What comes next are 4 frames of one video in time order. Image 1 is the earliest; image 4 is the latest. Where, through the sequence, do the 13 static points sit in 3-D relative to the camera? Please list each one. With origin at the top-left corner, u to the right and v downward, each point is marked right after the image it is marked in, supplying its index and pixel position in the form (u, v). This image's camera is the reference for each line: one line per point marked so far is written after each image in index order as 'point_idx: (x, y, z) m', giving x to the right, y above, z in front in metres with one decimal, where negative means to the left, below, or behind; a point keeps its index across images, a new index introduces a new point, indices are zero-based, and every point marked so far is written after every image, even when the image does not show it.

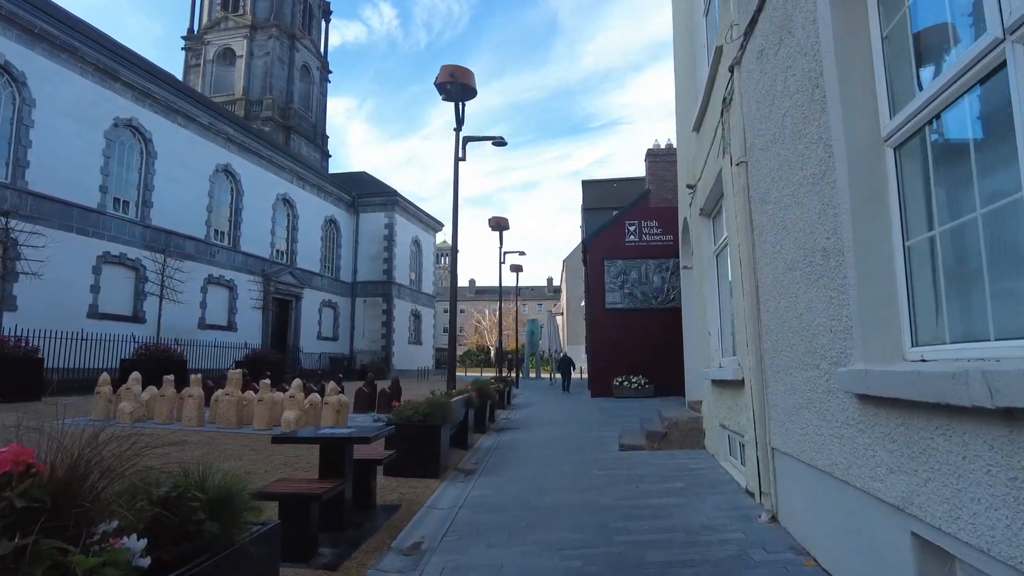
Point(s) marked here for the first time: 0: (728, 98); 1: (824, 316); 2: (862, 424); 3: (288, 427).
0: (+1.9, +1.6, +5.7) m
1: (+1.6, -0.1, +3.4) m
2: (+1.6, -0.6, +3.0) m
3: (-3.8, -2.4, +11.3) m
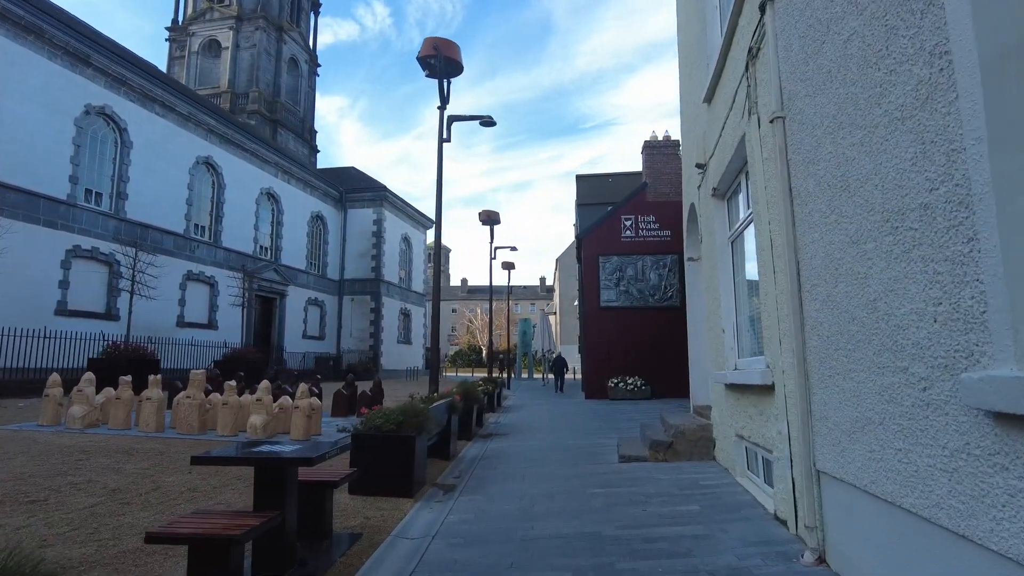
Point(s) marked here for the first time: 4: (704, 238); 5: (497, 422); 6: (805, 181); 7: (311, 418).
0: (+1.8, +1.7, +4.8) m
1: (+1.5, 0.0, +2.4) m
2: (+1.5, -0.5, +2.0) m
3: (-4.0, -2.3, +10.3) m
4: (+2.4, +0.6, +8.2) m
5: (-0.3, -2.8, +13.9) m
6: (+1.7, +0.6, +3.9) m
7: (-3.2, -2.1, +10.6) m
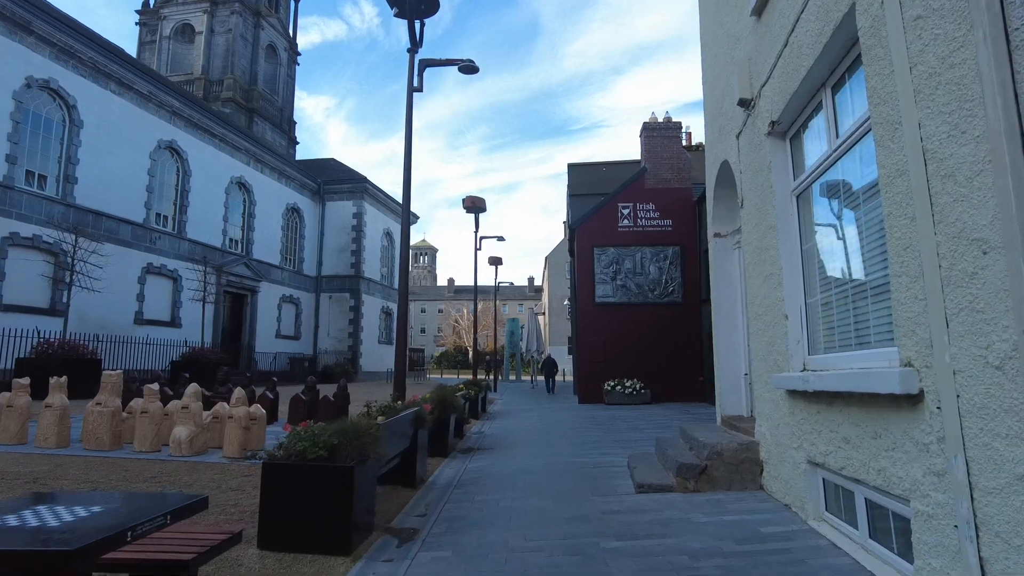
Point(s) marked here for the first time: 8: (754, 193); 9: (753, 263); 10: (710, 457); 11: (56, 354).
0: (+1.7, +1.9, +2.9) m
1: (+1.5, +0.2, +0.5) m
2: (+1.4, -0.3, +0.1) m
3: (-4.2, -2.0, +8.3) m
4: (+2.2, +0.8, +6.3) m
5: (-0.6, -2.6, +12.0) m
6: (+1.6, +0.9, +2.0) m
7: (-3.4, -1.8, +8.6) m
8: (+2.2, +0.9, +5.9) m
9: (+2.2, +0.2, +6.1) m
10: (+1.8, -1.5, +6.1) m
11: (-10.7, -1.5, +15.7) m
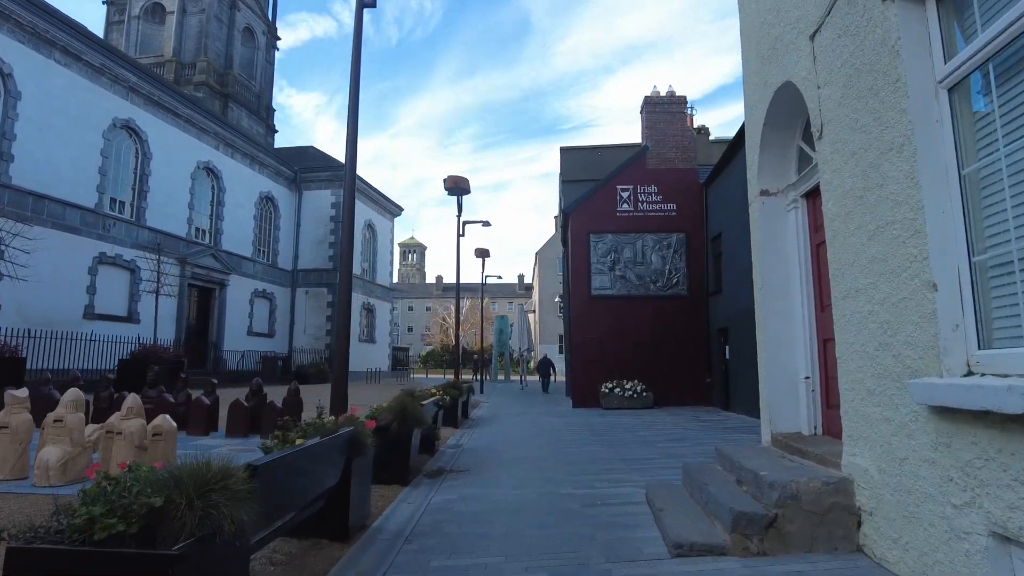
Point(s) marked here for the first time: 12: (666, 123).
0: (+1.6, +2.2, +0.9) m
1: (+1.4, +0.4, -1.5) m
2: (+1.4, 0.0, -1.9) m
3: (-4.4, -1.8, +6.2) m
4: (+2.1, +1.1, +4.3) m
5: (-0.8, -2.3, +9.9) m
6: (+1.5, +1.1, -0.1) m
7: (-3.6, -1.6, +6.5) m
8: (+2.0, +1.1, +3.9) m
9: (+2.0, +0.5, +4.1) m
10: (+1.6, -1.3, +4.1) m
11: (-11.0, -1.3, +13.5) m
12: (+4.4, +4.7, +19.1) m
